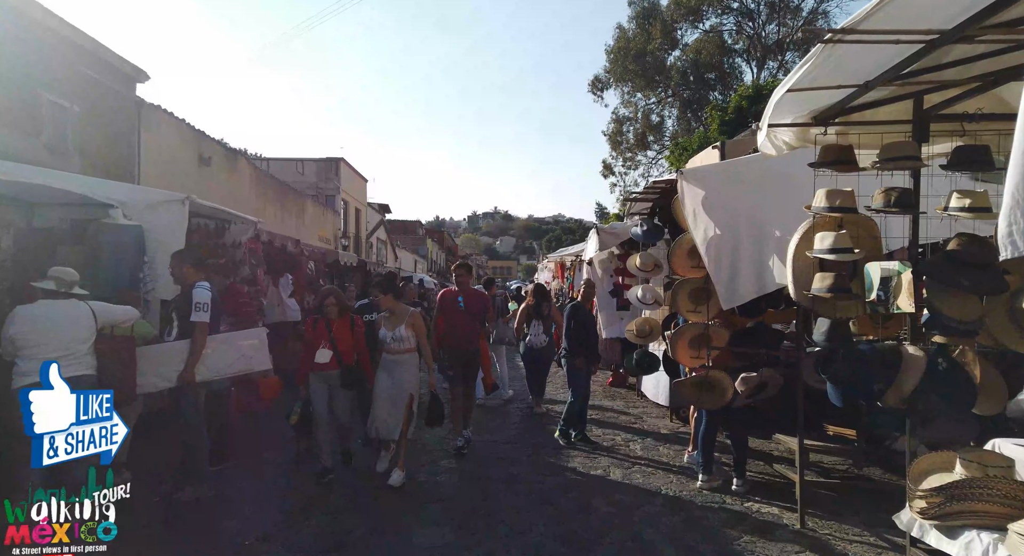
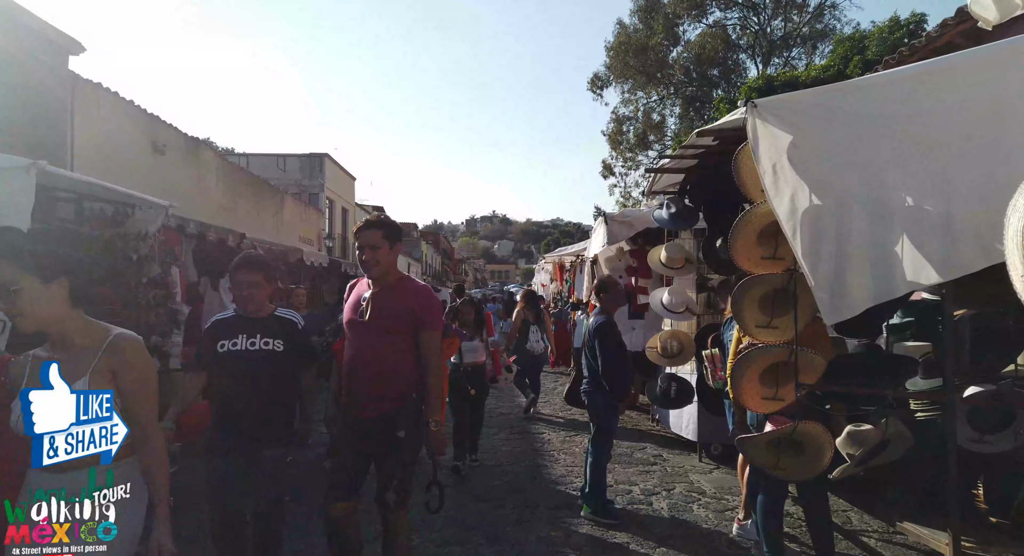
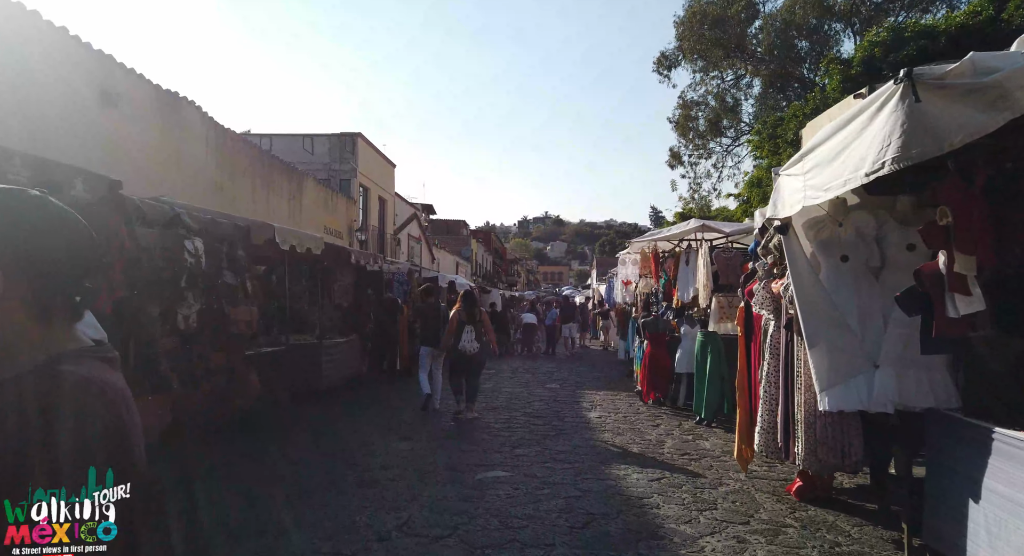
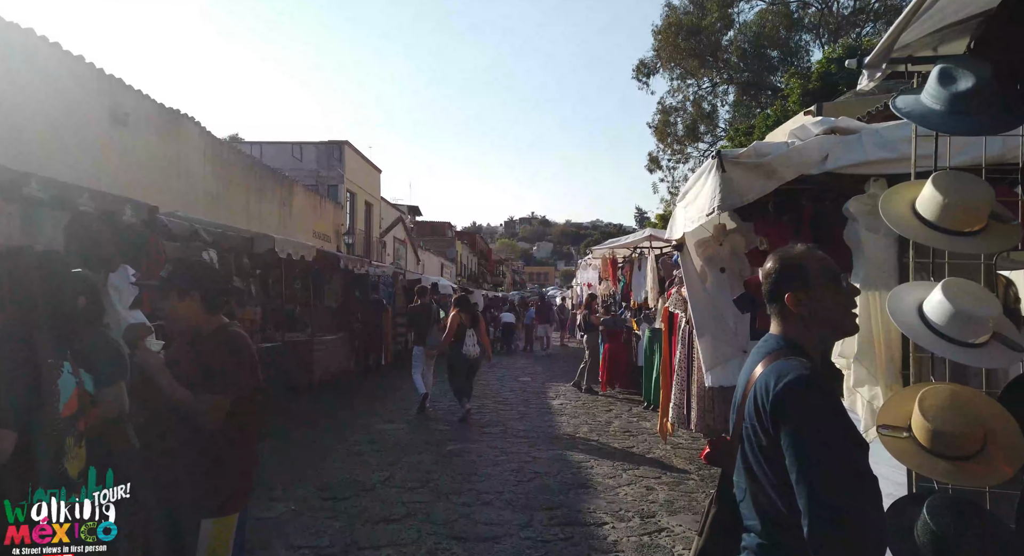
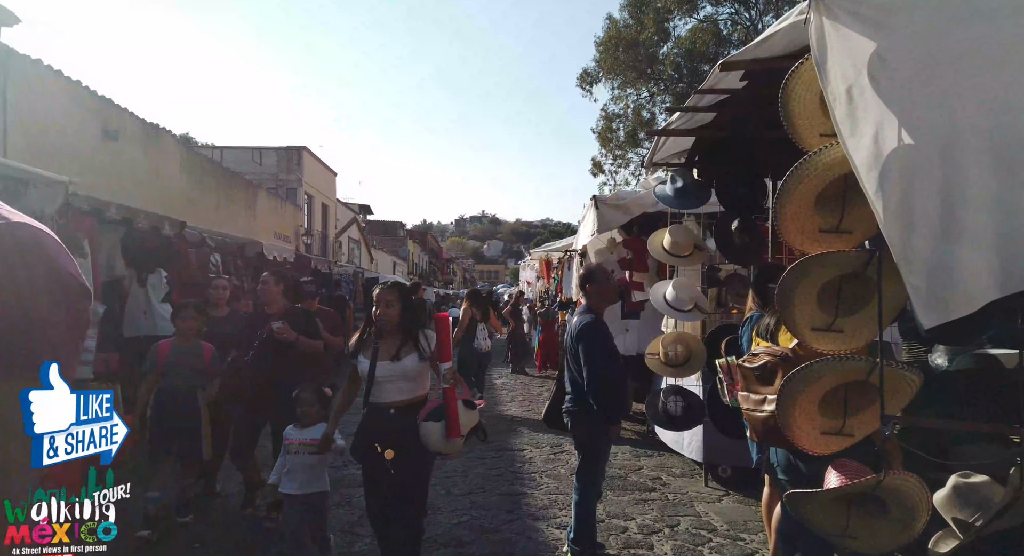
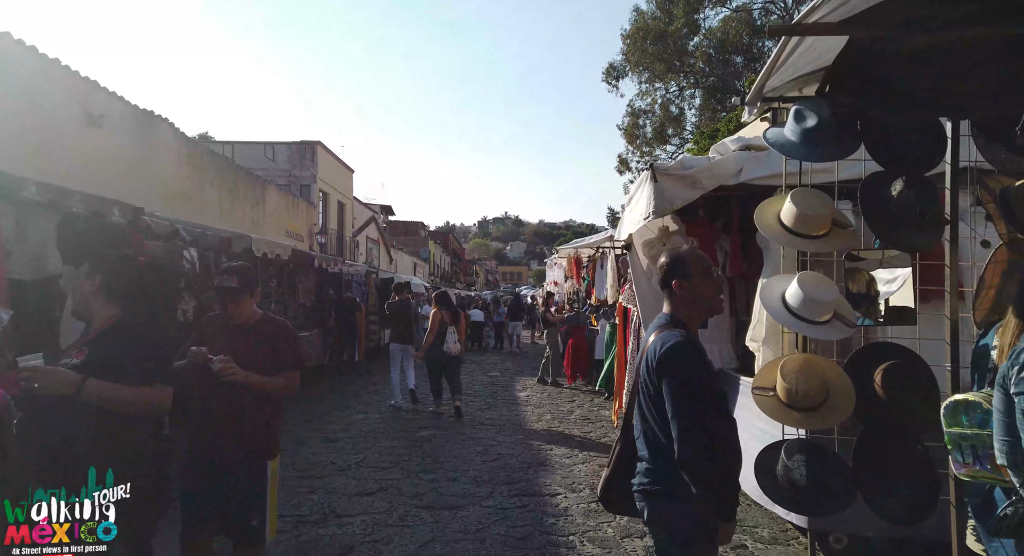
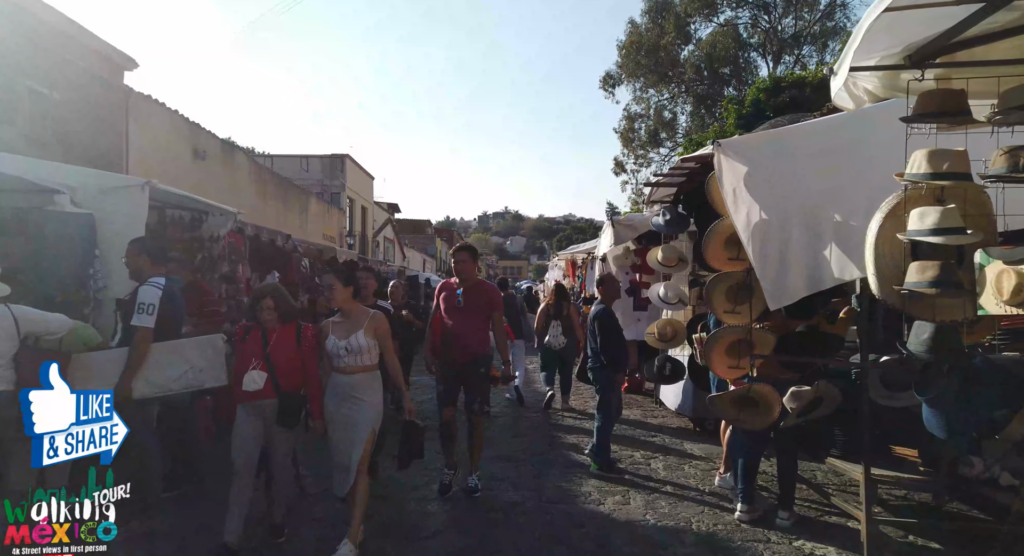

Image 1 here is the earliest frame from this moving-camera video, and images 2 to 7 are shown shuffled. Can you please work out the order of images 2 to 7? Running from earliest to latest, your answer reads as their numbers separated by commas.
7, 2, 5, 6, 4, 3
